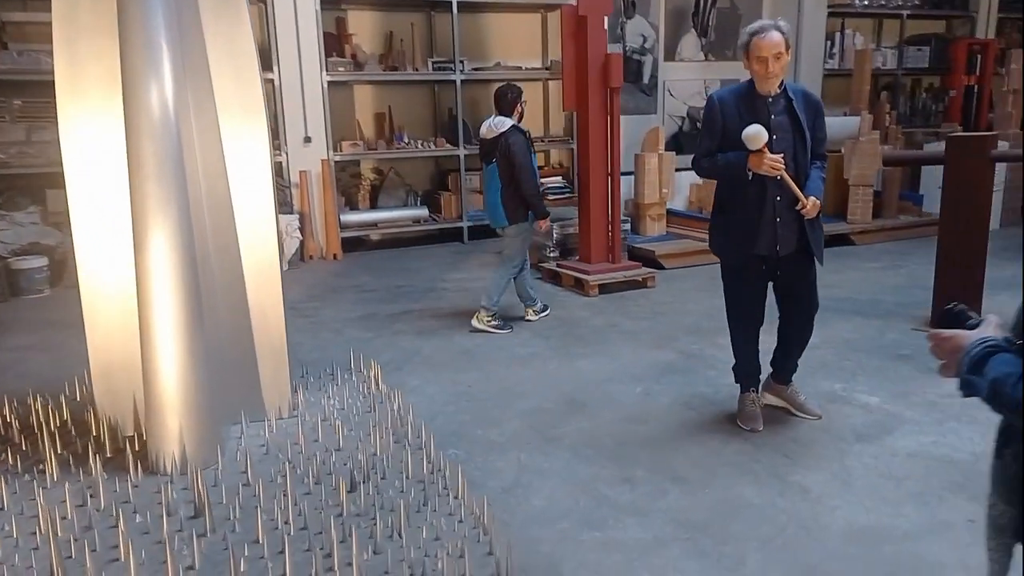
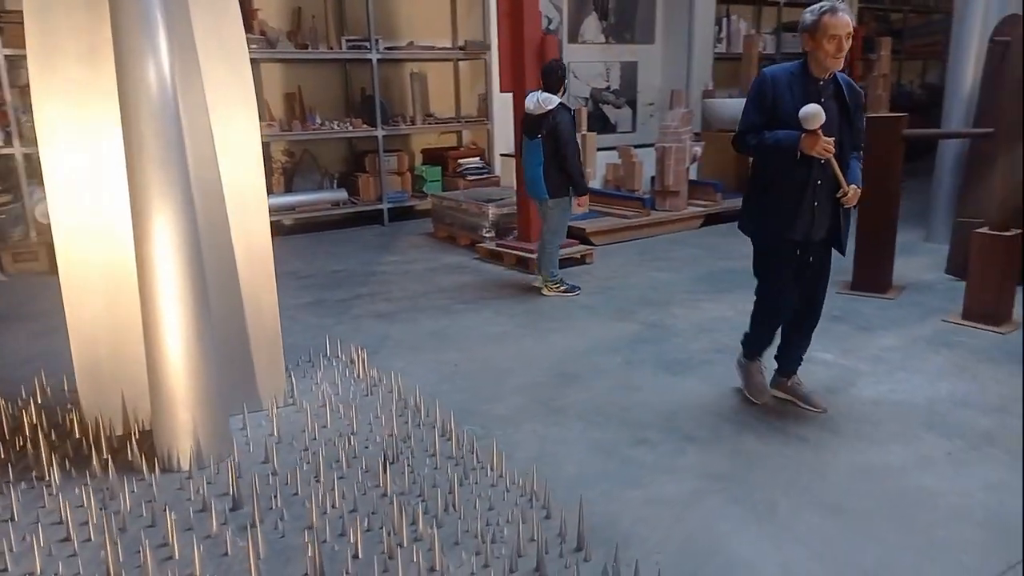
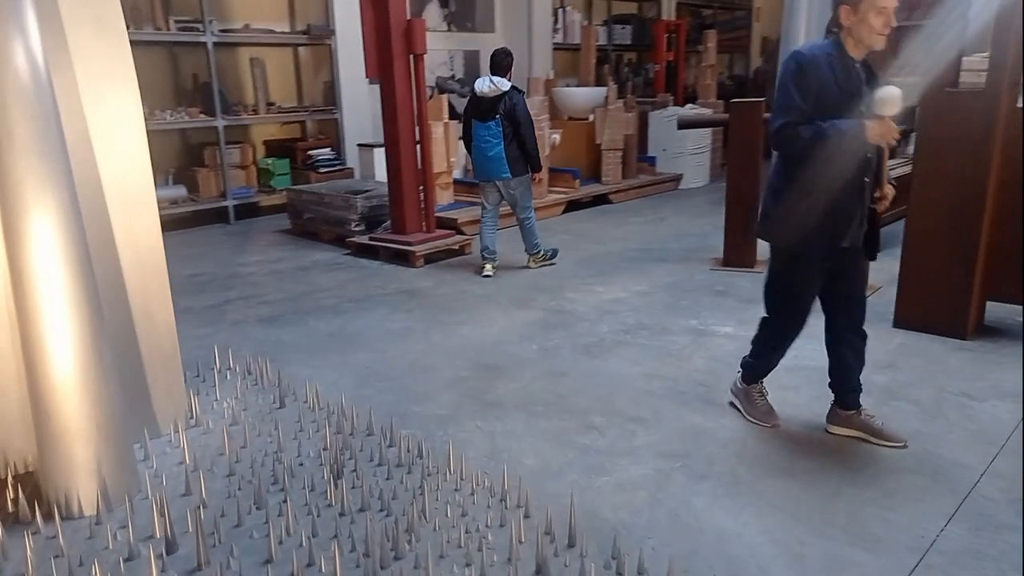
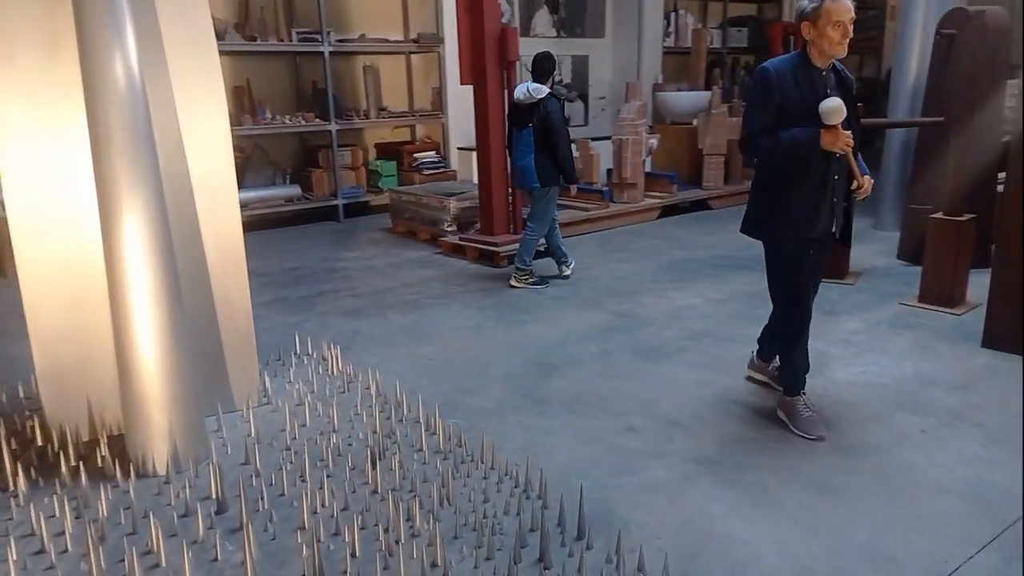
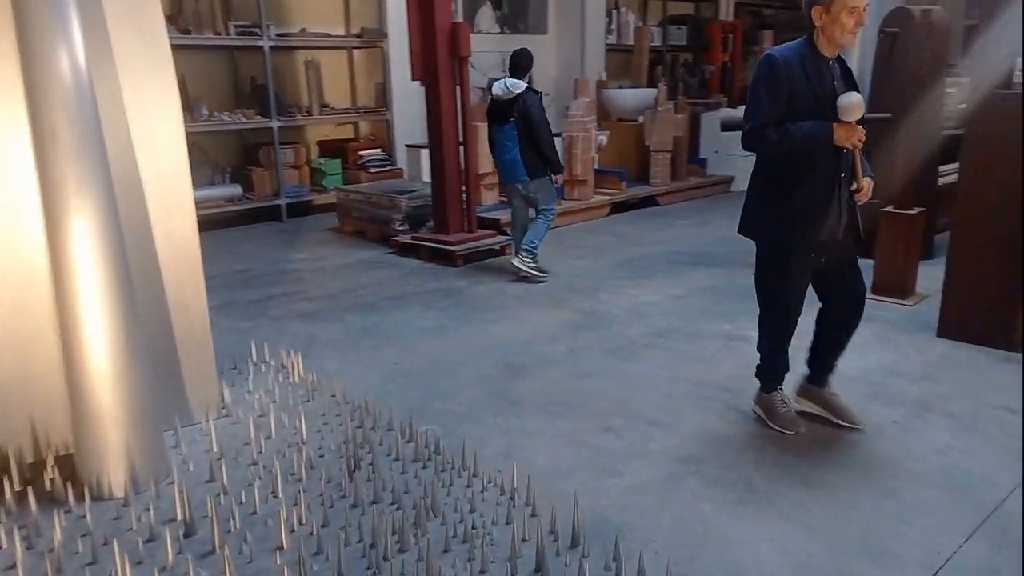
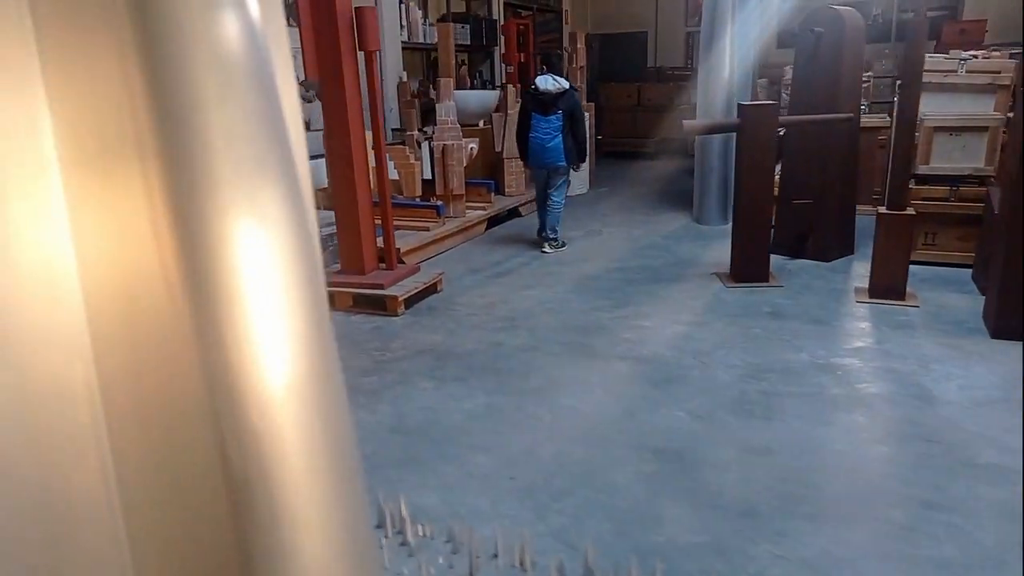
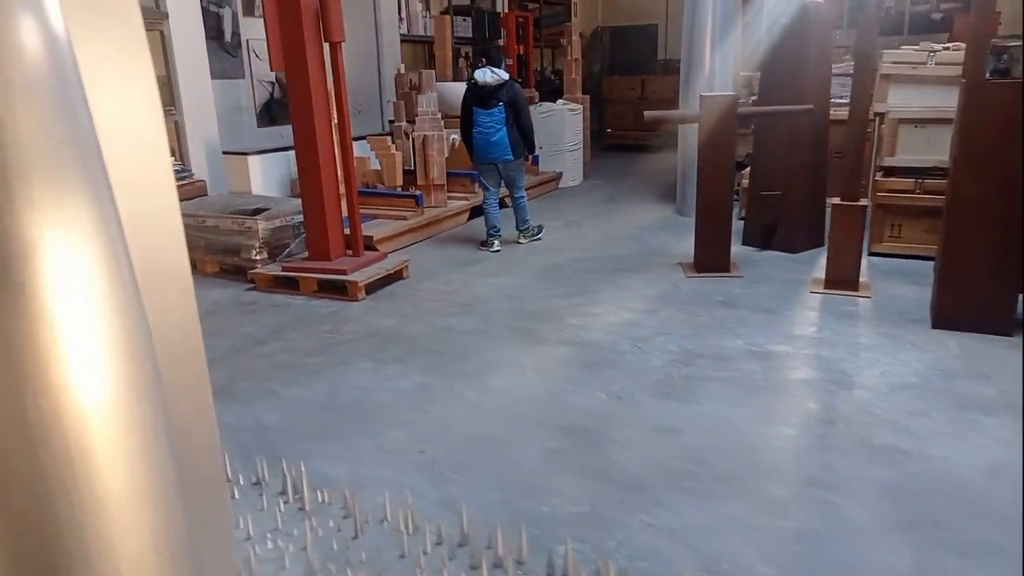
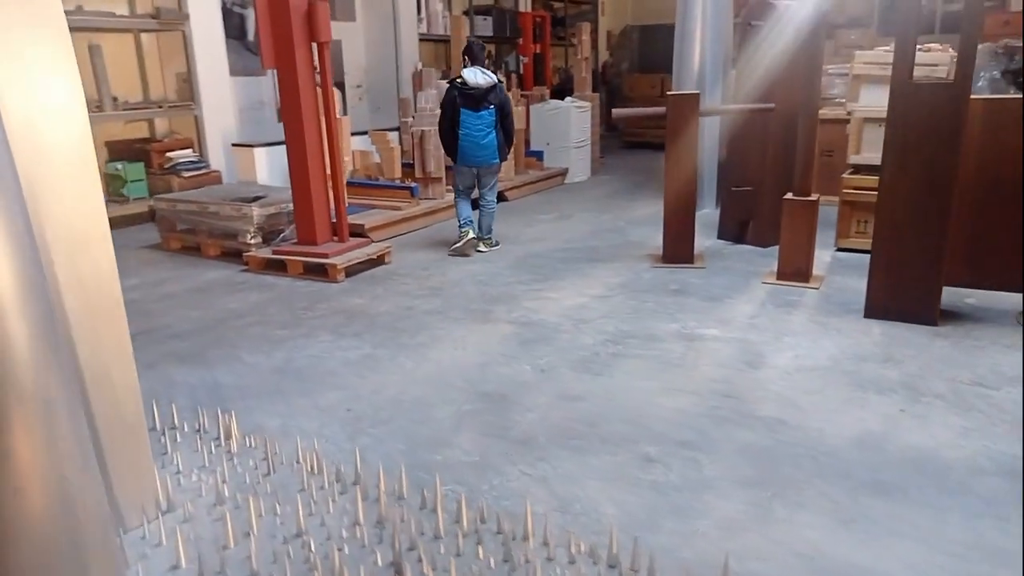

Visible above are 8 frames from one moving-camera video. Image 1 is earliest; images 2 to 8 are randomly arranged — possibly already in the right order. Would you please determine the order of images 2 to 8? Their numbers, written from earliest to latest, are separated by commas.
2, 4, 5, 3, 8, 7, 6
